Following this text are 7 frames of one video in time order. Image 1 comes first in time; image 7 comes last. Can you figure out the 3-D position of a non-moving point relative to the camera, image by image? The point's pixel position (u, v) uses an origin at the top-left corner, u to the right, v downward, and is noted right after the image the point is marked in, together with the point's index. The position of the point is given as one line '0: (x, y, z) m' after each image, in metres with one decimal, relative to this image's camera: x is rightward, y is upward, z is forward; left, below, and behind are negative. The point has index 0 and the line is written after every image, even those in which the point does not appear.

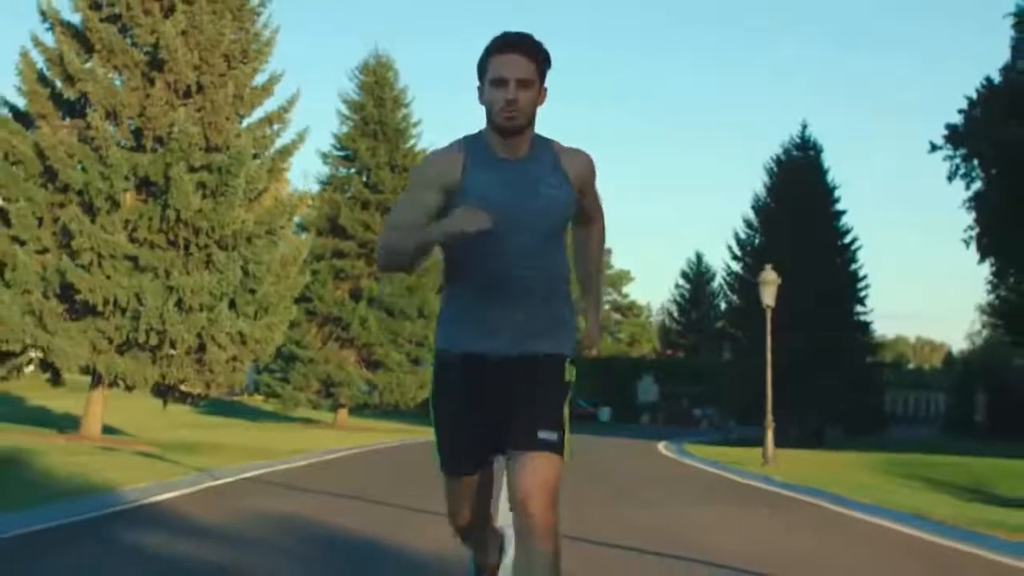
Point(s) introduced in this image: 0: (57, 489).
0: (-5.2, -2.3, +16.4) m
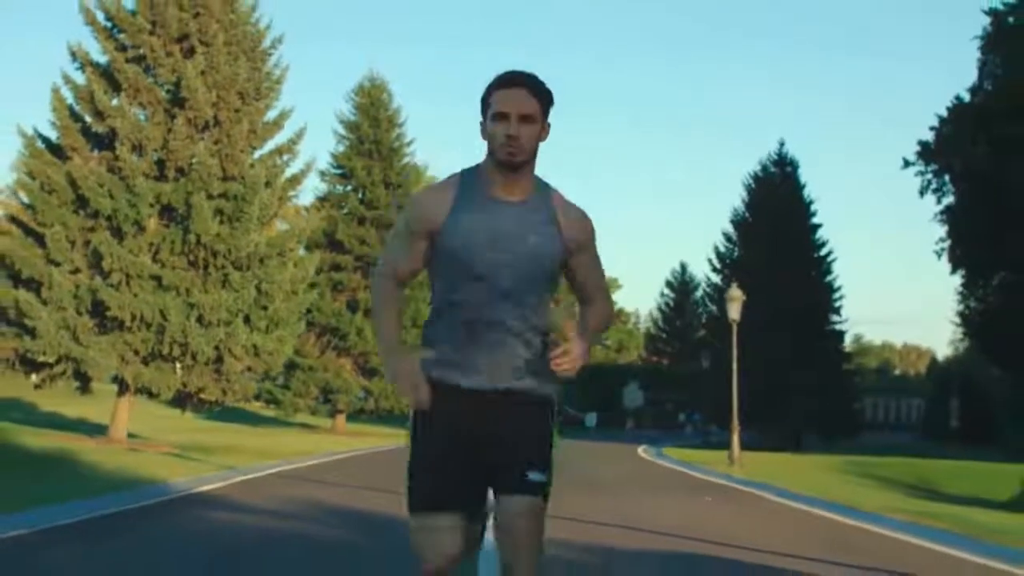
0: (-5.4, -2.6, +19.1) m
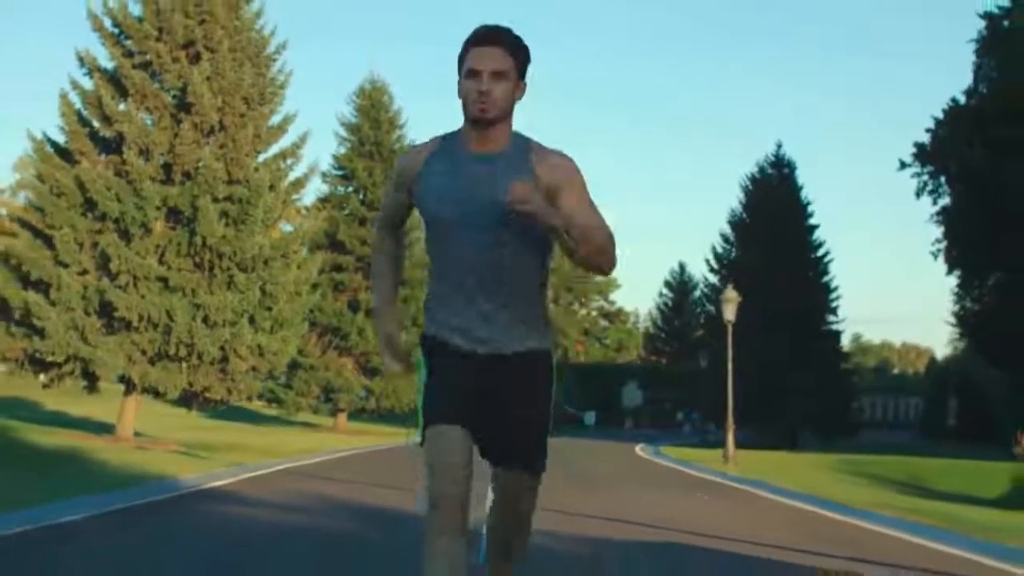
0: (-5.4, -2.6, +19.7) m
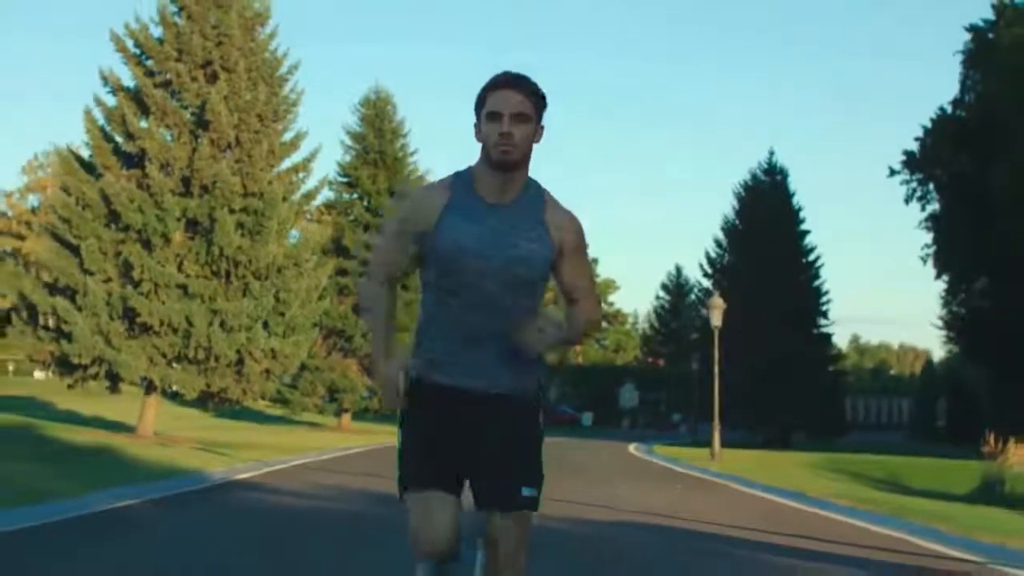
0: (-5.4, -2.8, +21.5) m
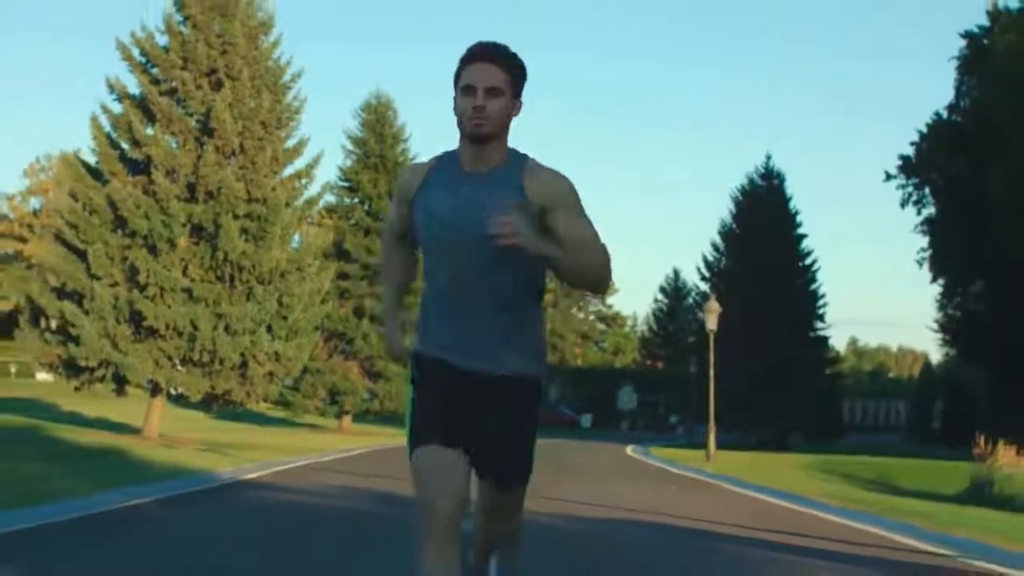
0: (-5.4, -2.9, +22.1) m
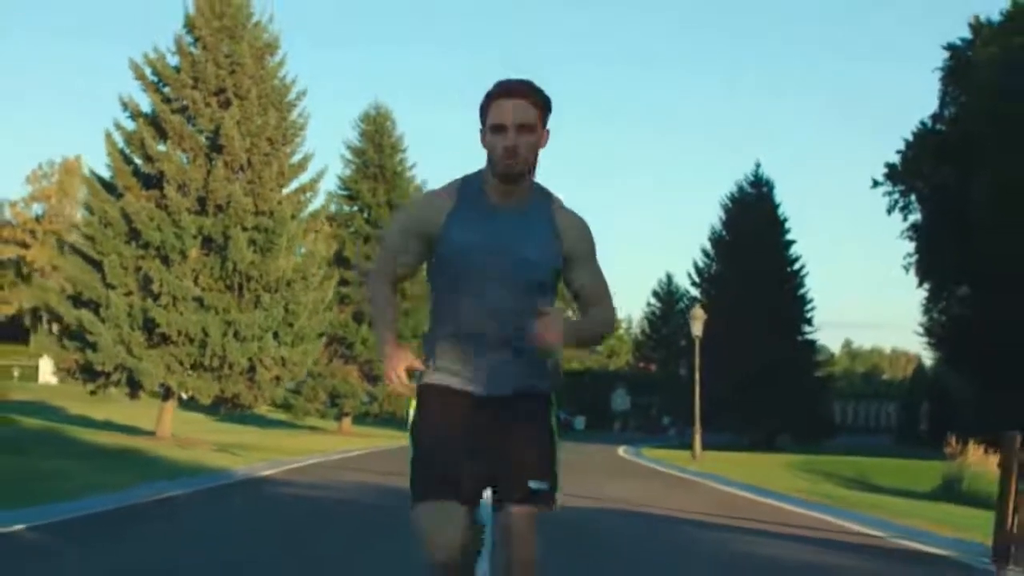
0: (-5.5, -3.0, +23.7) m
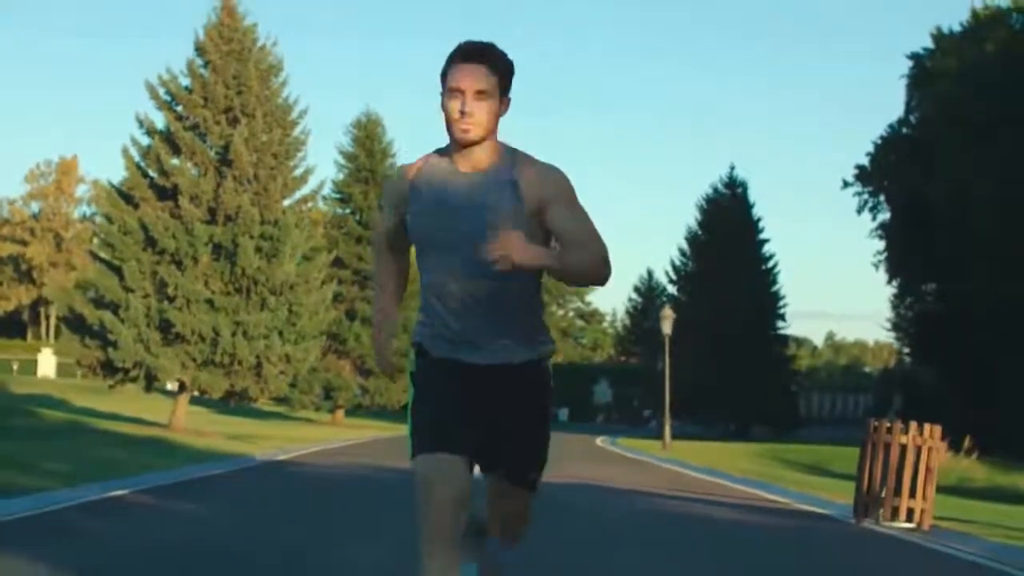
0: (-5.8, -3.2, +26.8) m
